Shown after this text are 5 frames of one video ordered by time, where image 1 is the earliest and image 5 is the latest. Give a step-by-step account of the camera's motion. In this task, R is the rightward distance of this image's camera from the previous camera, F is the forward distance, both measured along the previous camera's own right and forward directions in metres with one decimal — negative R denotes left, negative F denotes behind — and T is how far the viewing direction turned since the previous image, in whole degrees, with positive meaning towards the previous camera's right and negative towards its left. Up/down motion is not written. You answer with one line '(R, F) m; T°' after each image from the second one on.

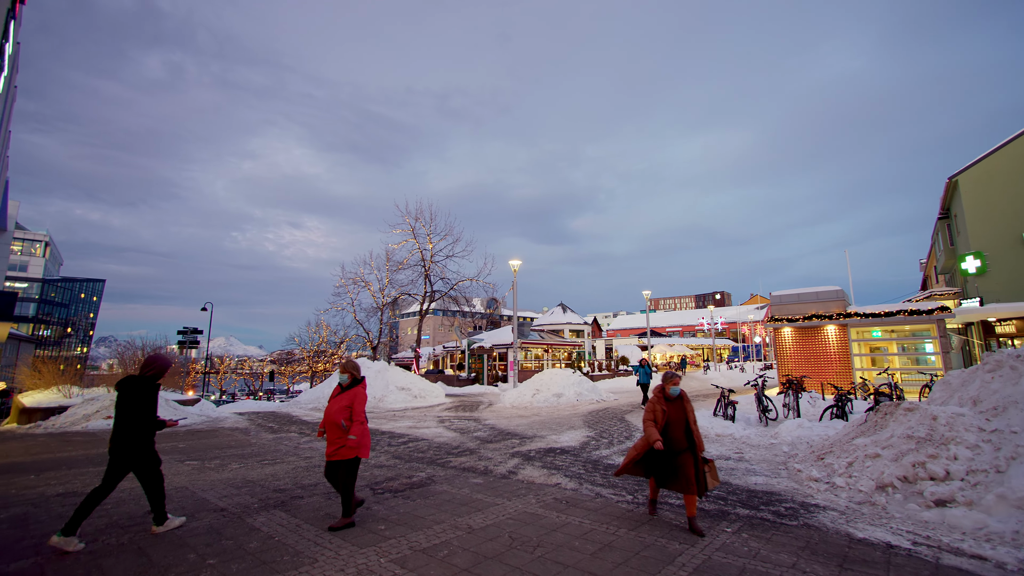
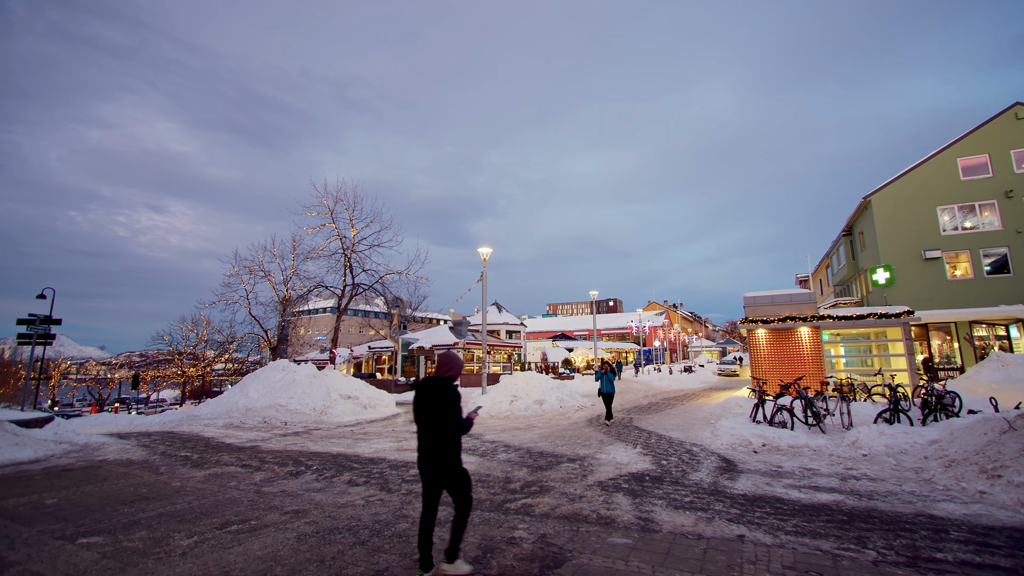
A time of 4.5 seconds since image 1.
(-2.7, +2.8) m; +13°
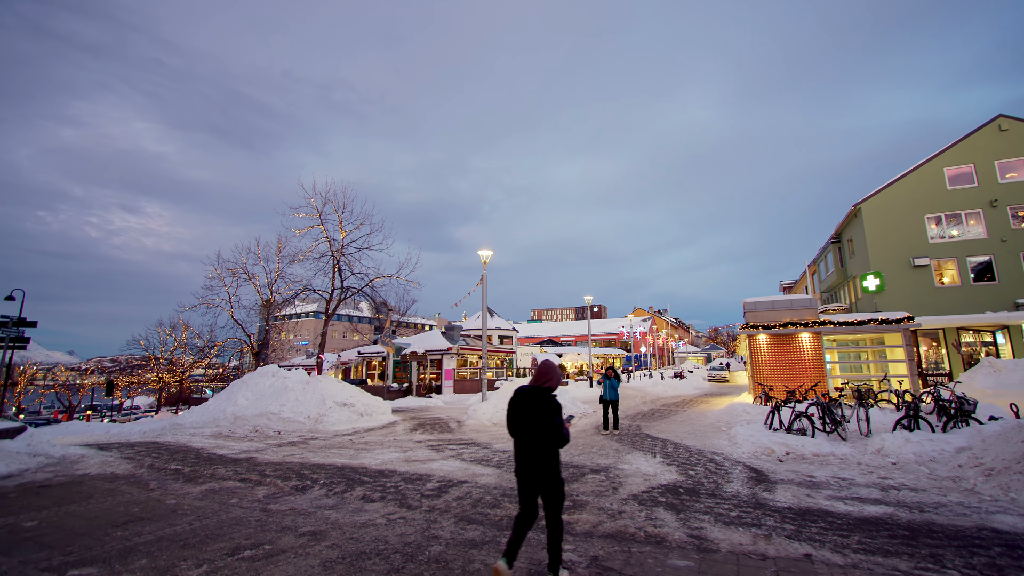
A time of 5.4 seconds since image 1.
(-0.6, +0.4) m; +2°
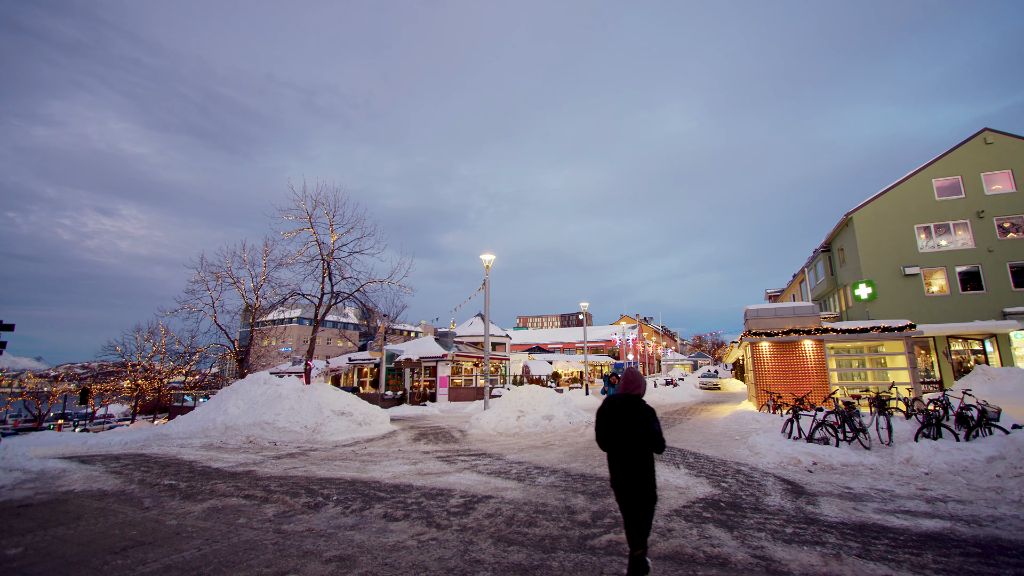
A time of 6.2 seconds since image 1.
(-0.7, +0.4) m; +2°
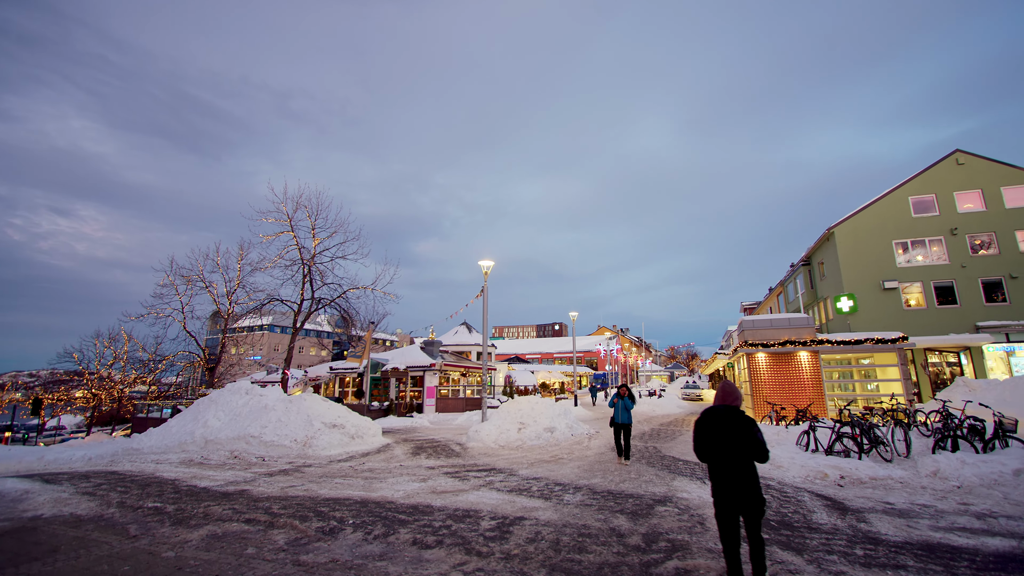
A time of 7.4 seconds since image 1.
(-0.8, +0.5) m; +3°
